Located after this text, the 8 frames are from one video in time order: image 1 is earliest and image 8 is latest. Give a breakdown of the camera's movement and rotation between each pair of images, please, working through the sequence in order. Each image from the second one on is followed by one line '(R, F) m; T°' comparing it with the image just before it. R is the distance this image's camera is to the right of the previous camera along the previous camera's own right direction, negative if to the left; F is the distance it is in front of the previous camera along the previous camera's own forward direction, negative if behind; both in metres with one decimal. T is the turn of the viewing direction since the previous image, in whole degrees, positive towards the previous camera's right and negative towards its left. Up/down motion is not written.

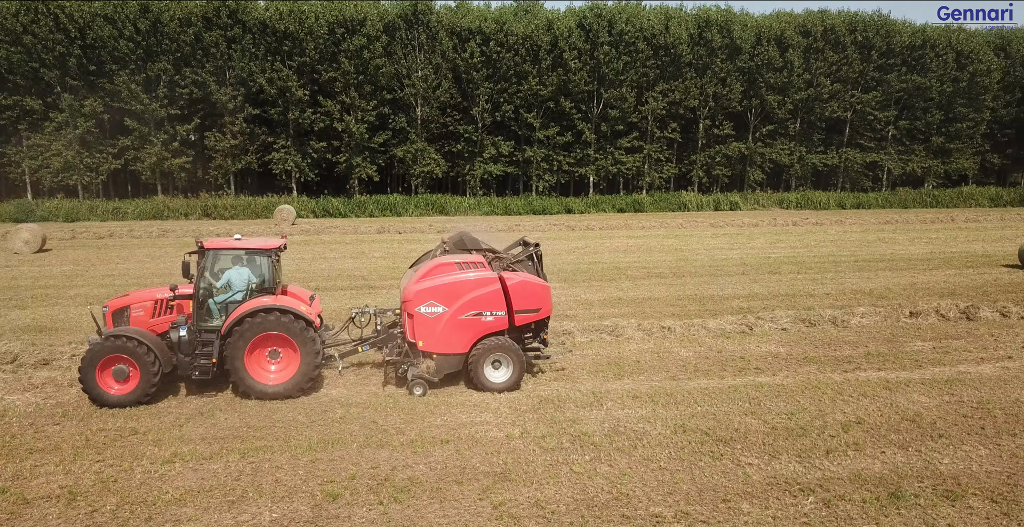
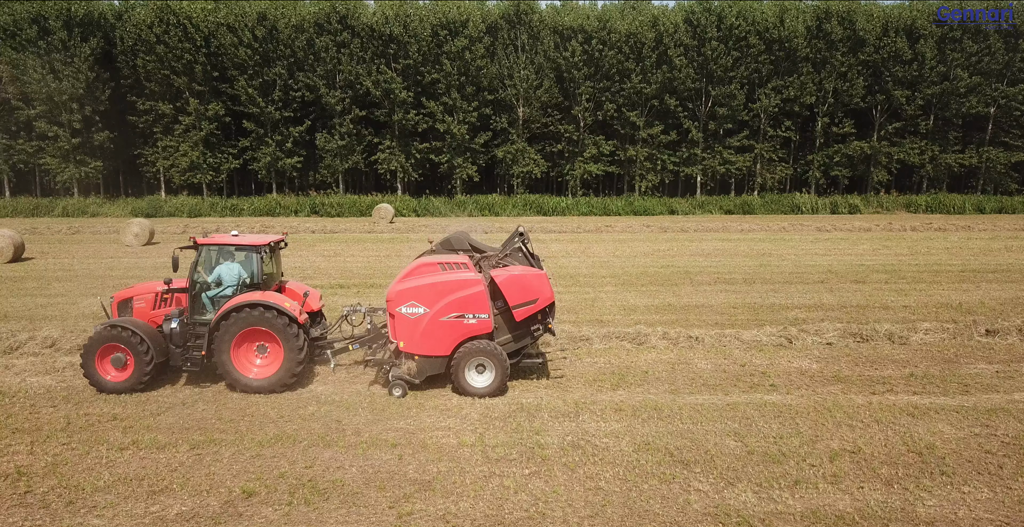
(+1.4, +0.4) m; -9°
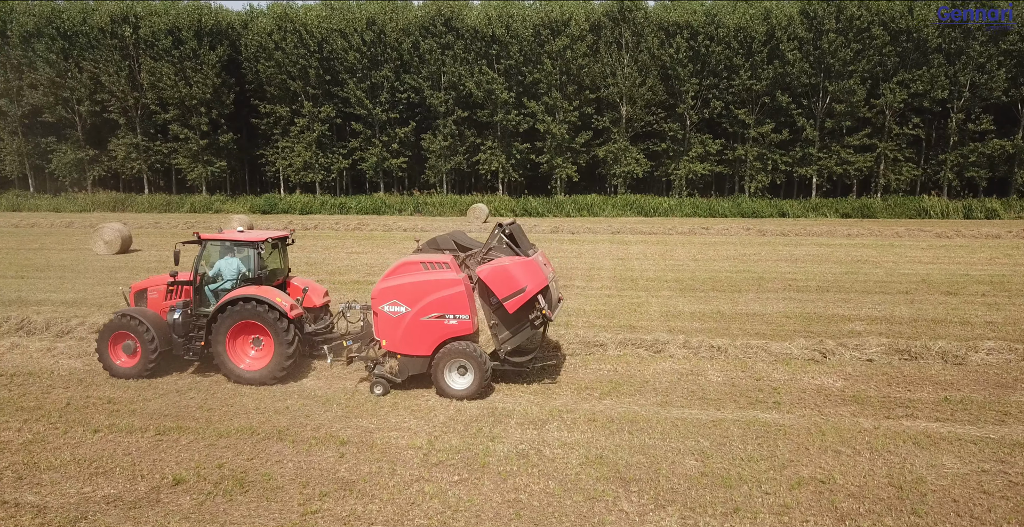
(+1.4, +0.3) m; -9°
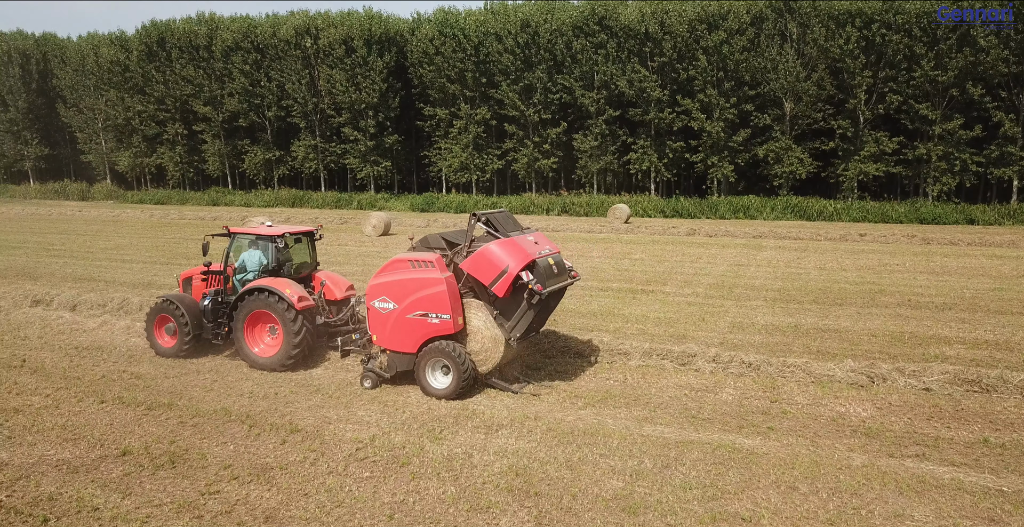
(+1.9, +0.4) m; -14°
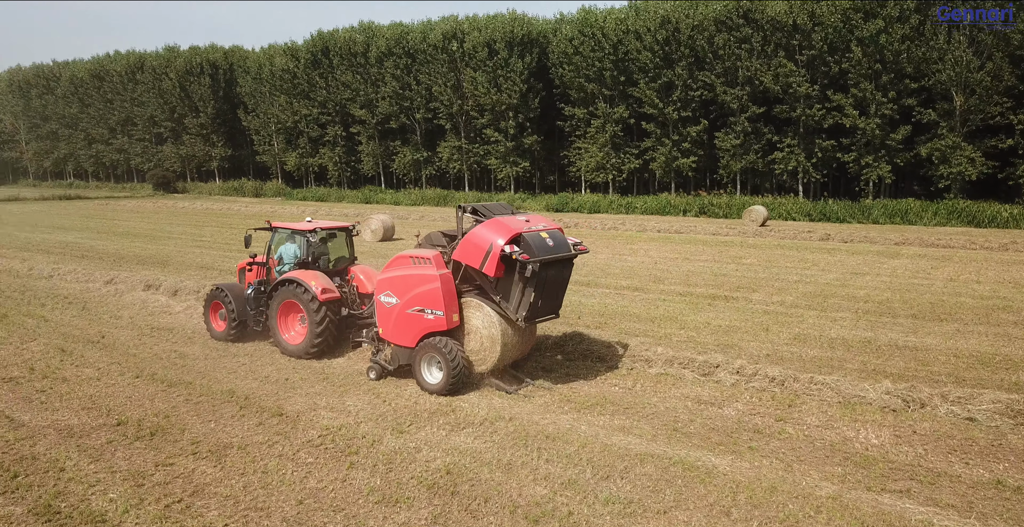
(+1.6, +0.2) m; -12°
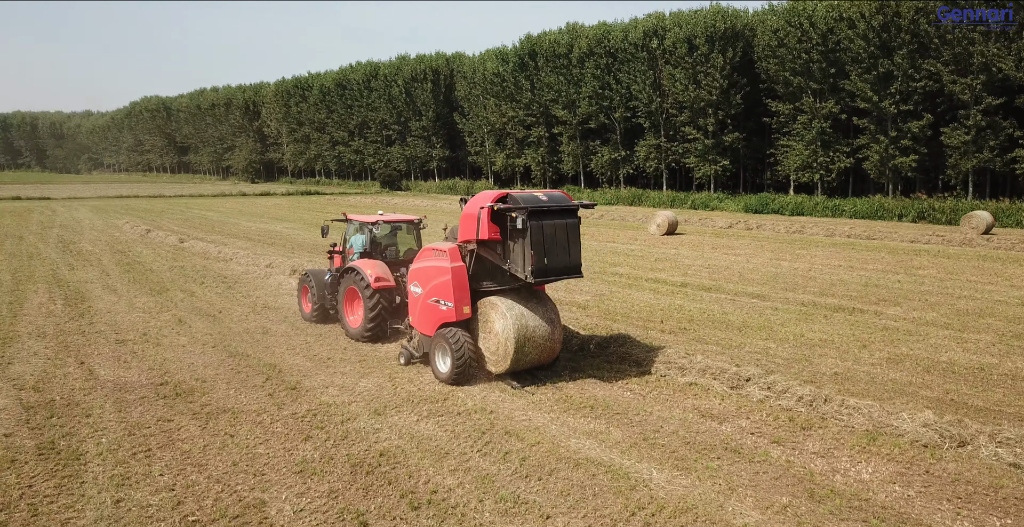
(+2.1, +0.3) m; -17°
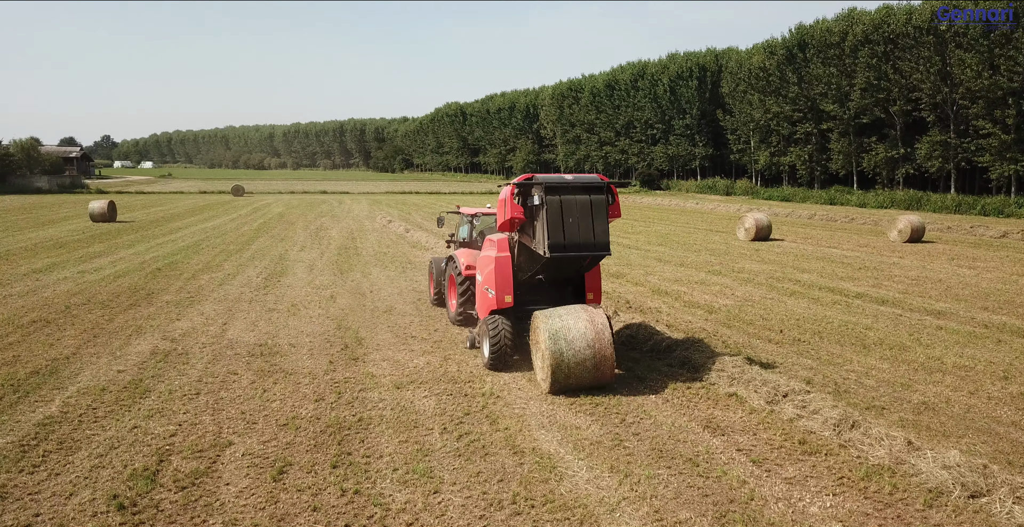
(+2.5, +0.3) m; -21°
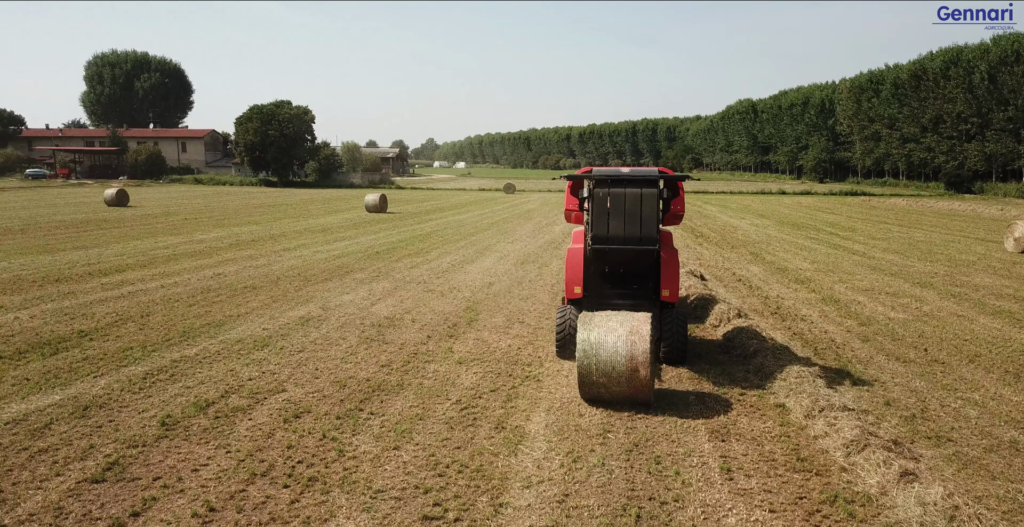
(+2.3, +0.1) m; -22°
